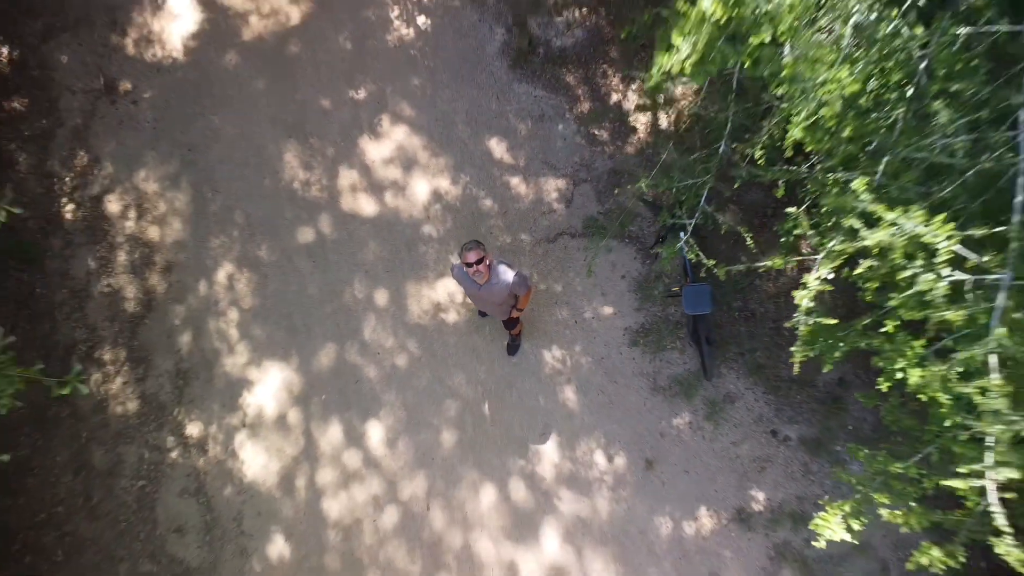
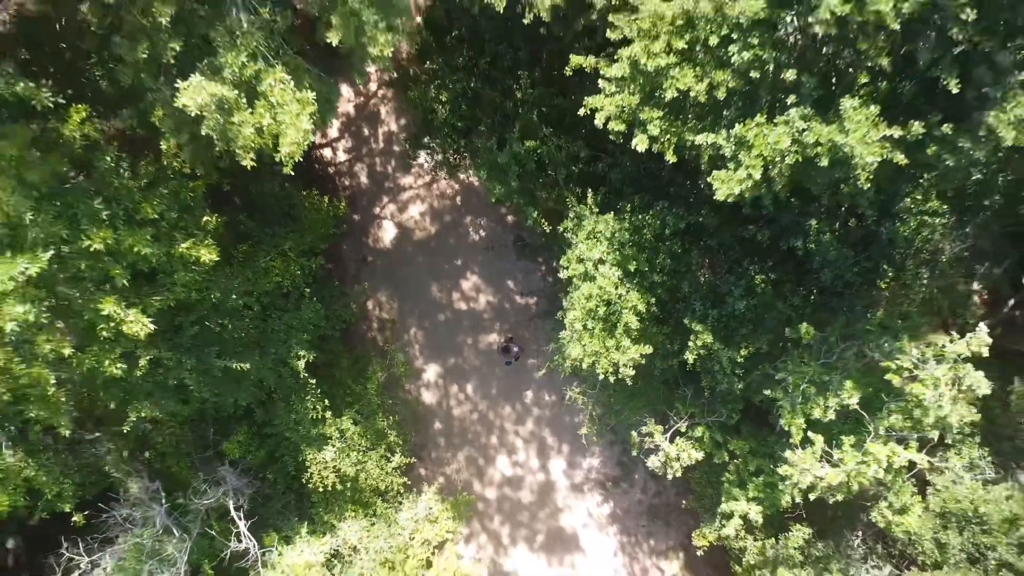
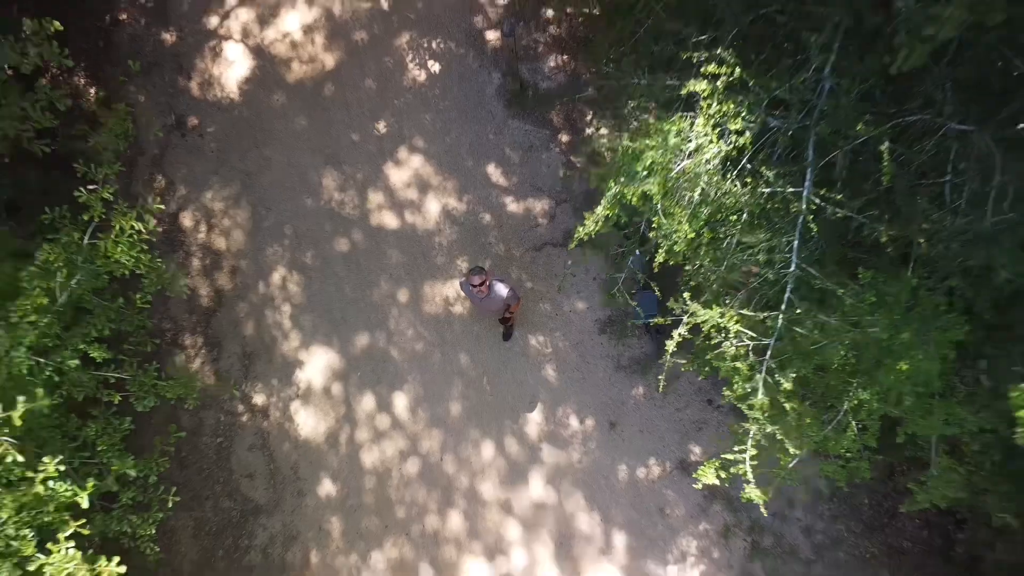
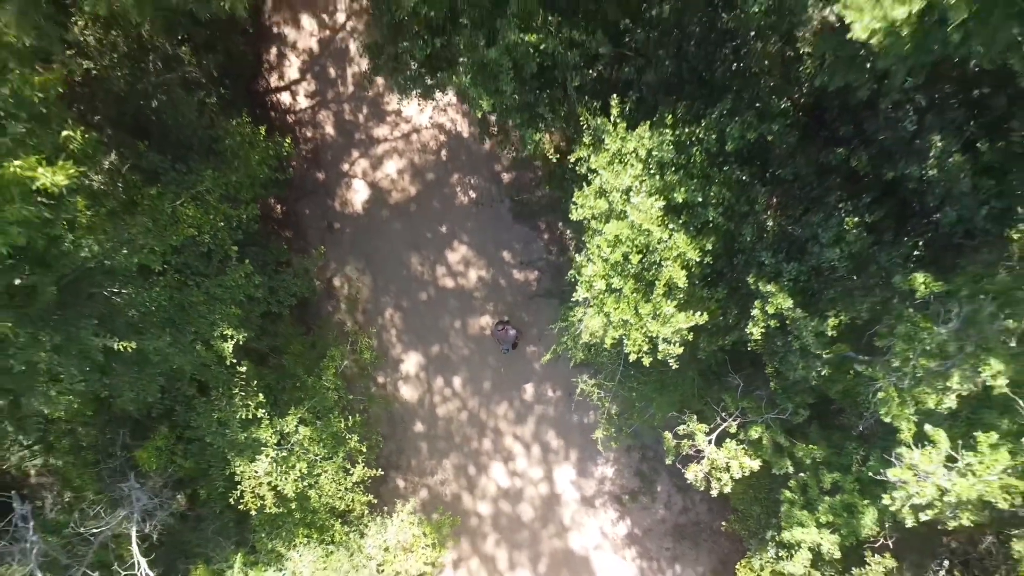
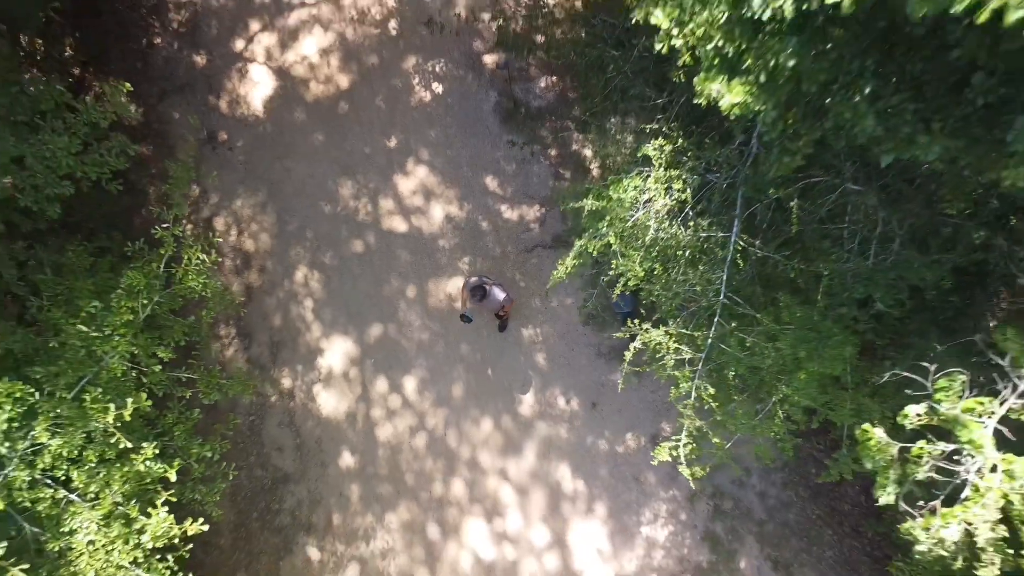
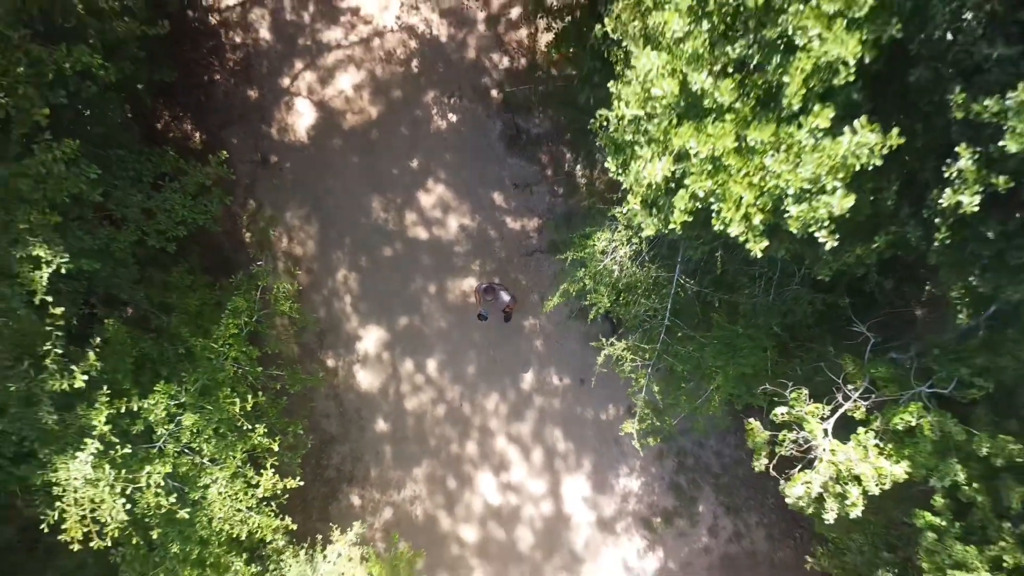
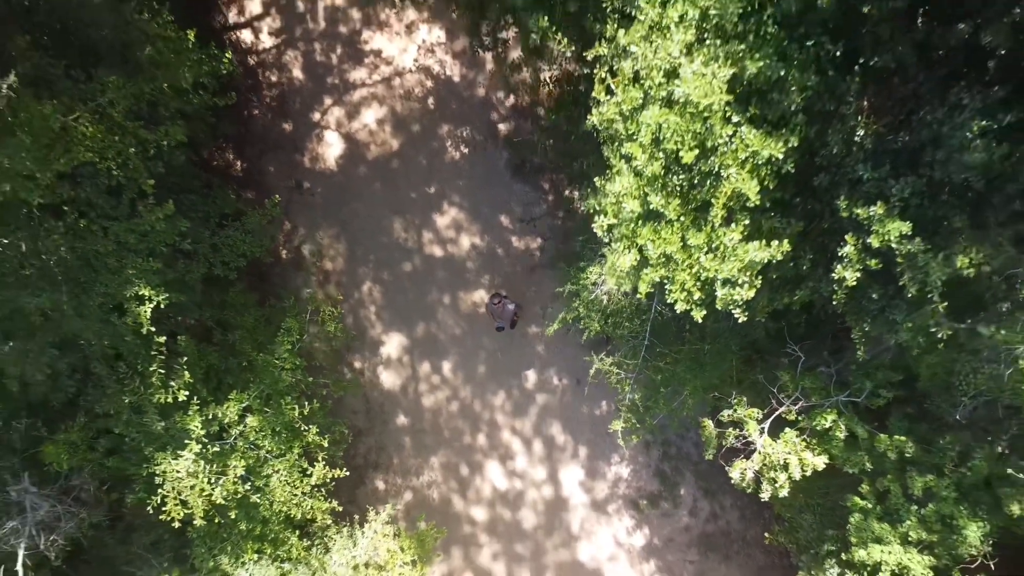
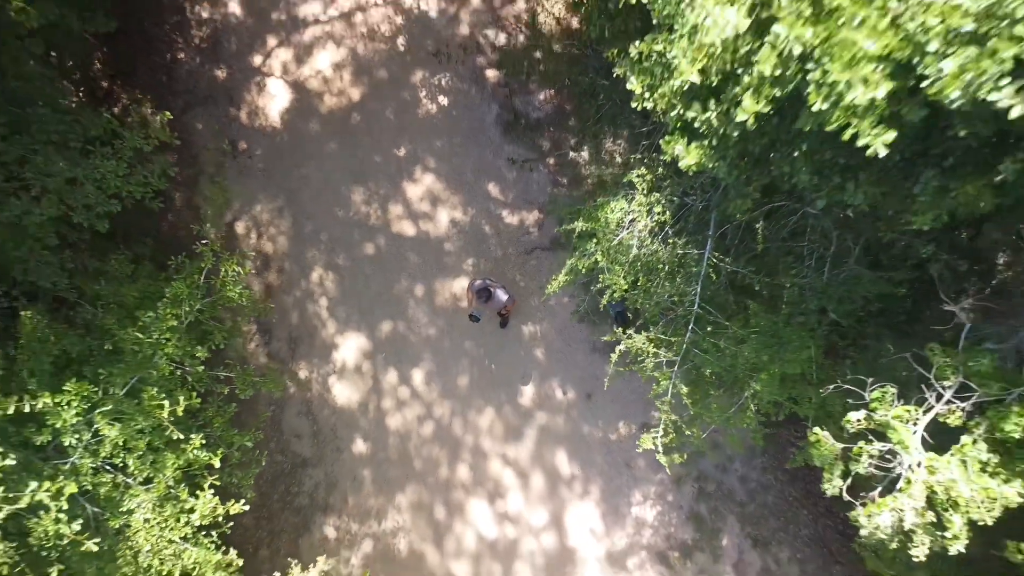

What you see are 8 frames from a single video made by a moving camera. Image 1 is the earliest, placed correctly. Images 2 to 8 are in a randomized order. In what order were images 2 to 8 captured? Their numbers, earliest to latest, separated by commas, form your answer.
3, 5, 8, 6, 7, 4, 2
